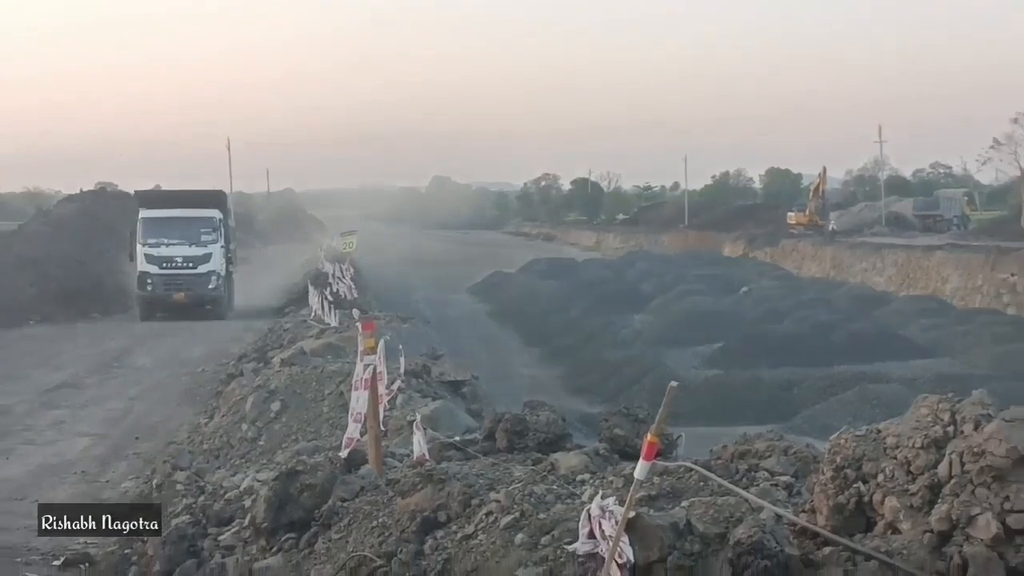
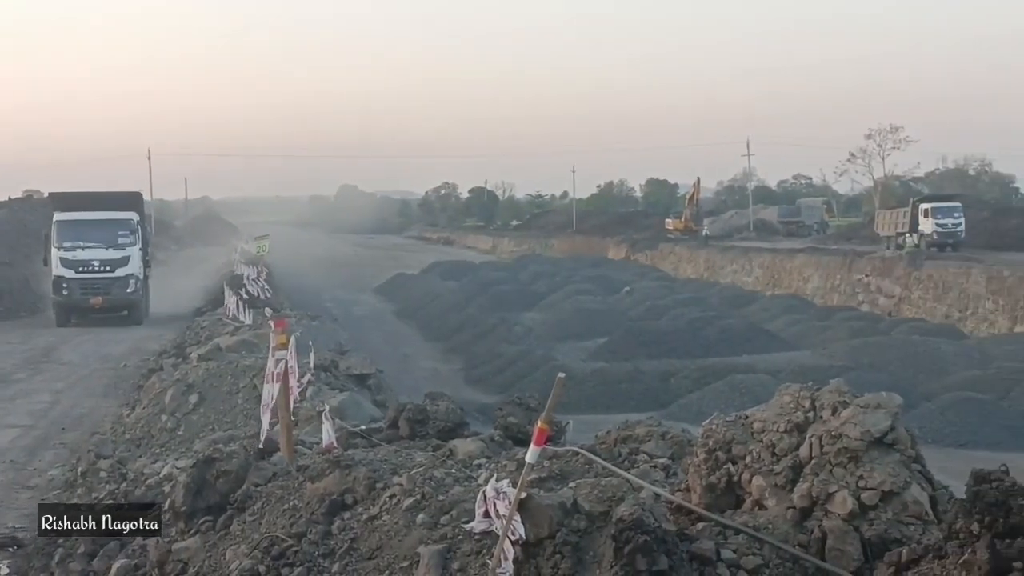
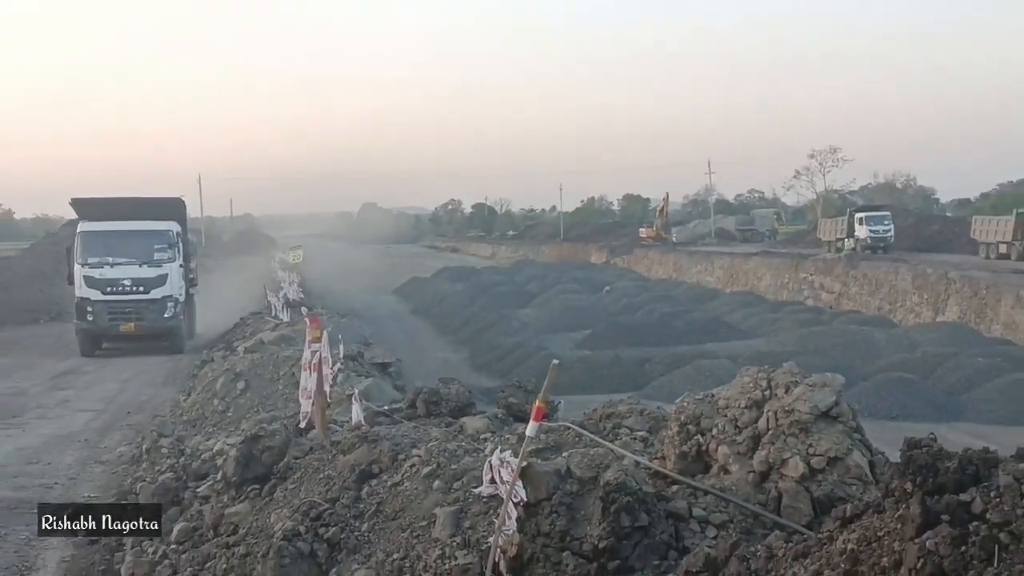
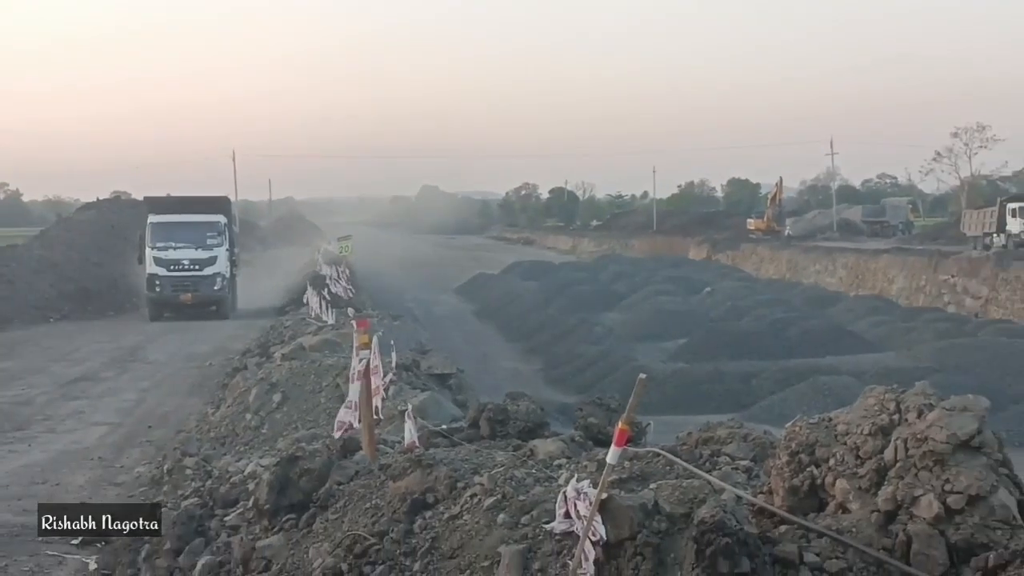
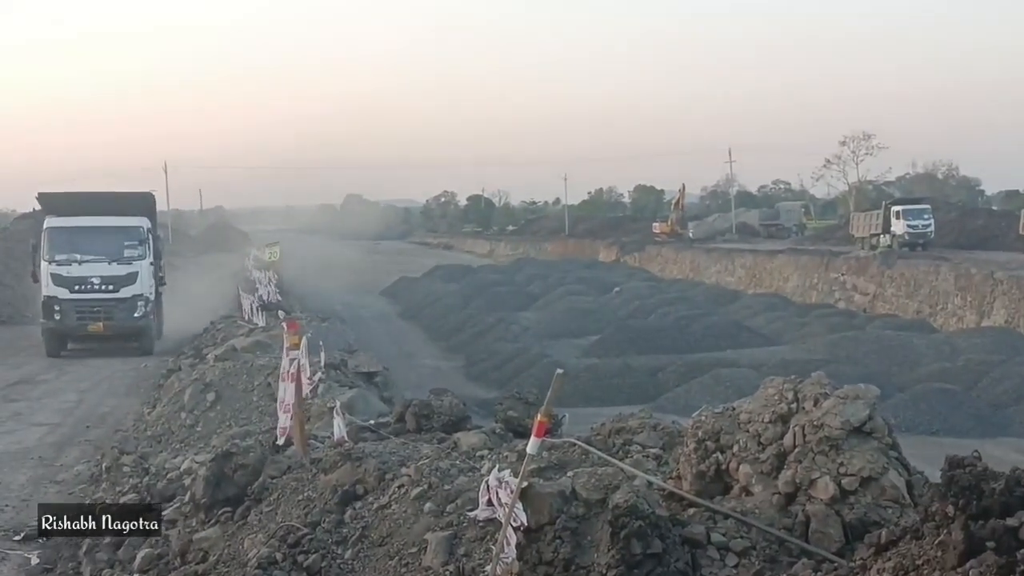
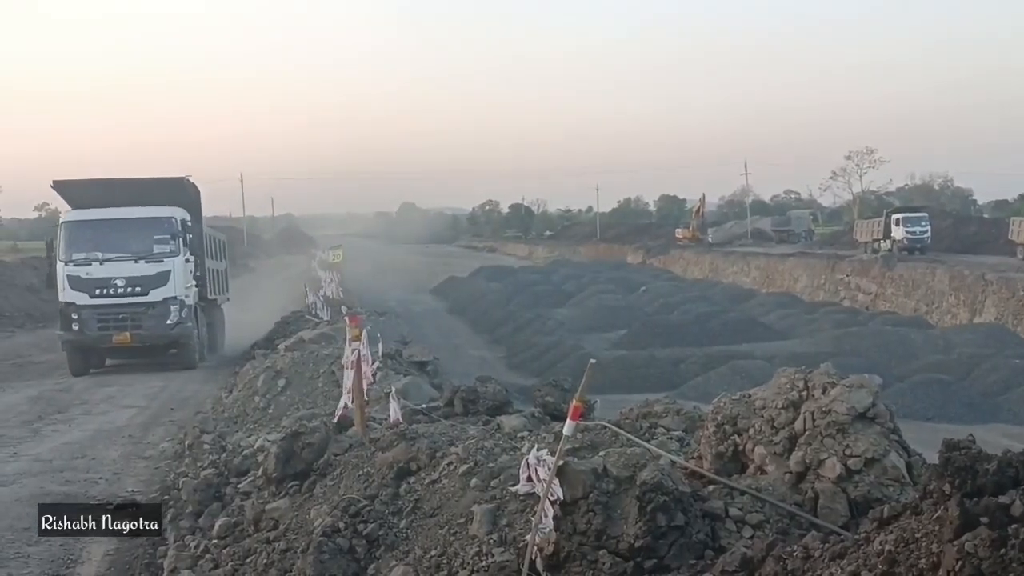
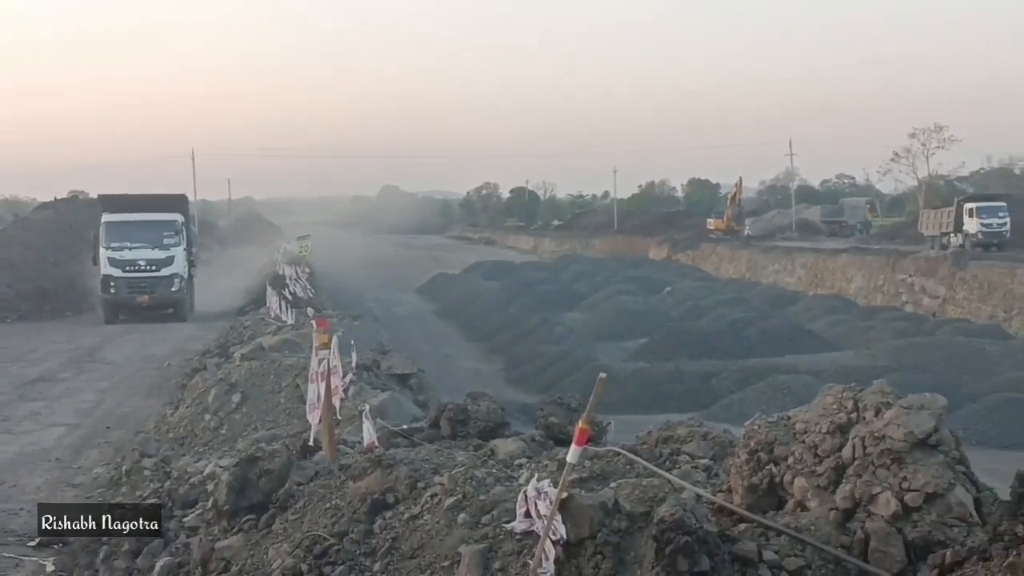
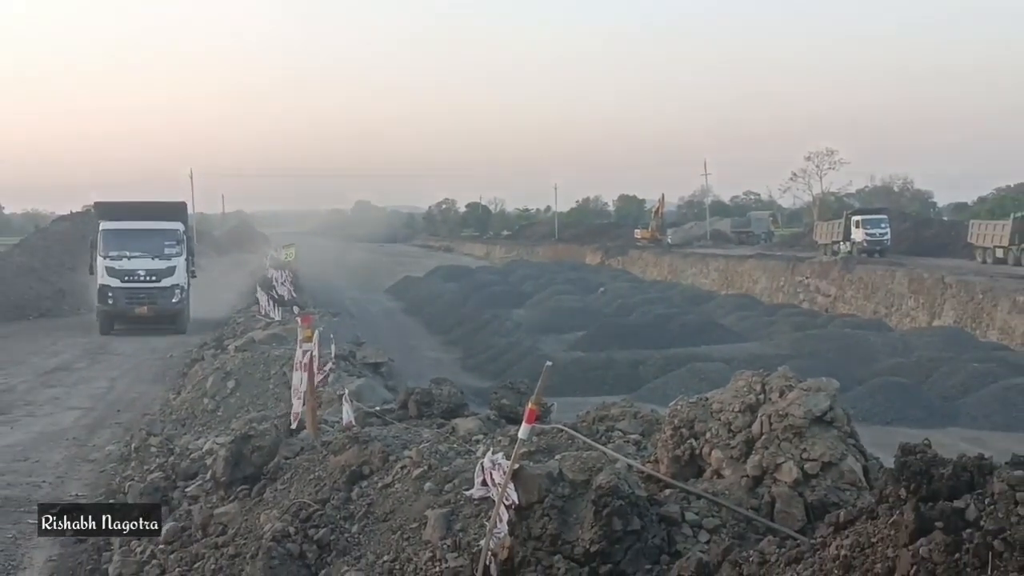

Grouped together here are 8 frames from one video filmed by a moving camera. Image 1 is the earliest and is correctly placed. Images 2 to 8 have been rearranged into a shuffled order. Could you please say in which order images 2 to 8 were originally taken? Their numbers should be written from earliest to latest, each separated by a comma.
4, 7, 2, 8, 5, 3, 6
